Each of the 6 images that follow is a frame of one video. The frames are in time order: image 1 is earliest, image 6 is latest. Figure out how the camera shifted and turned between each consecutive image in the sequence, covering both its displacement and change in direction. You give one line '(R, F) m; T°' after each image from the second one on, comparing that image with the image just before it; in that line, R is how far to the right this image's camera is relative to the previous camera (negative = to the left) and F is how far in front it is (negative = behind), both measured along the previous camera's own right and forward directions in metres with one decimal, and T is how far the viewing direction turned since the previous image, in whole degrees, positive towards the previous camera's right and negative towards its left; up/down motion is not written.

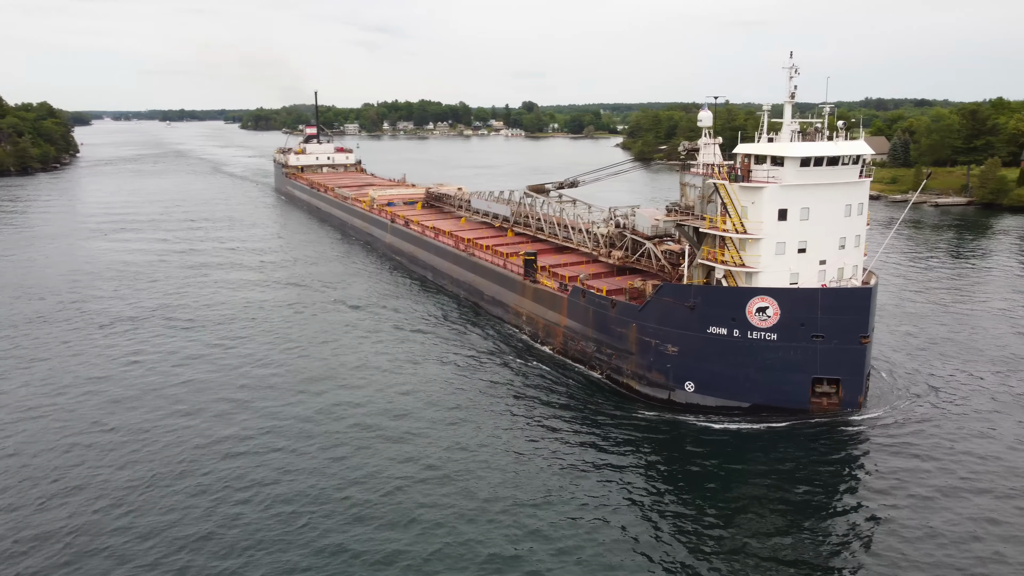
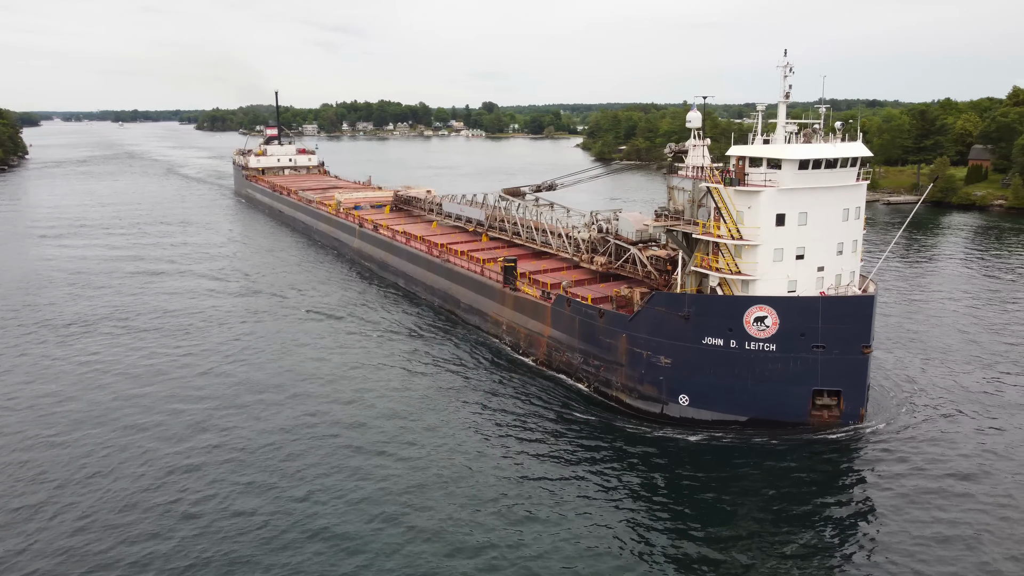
(-0.3, +0.6) m; +3°
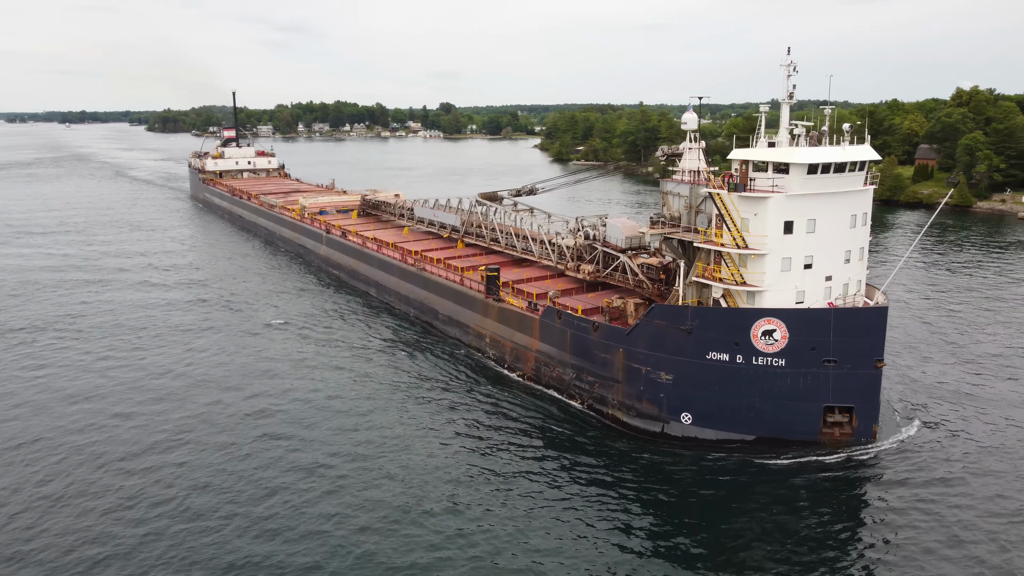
(-0.4, +0.7) m; +3°
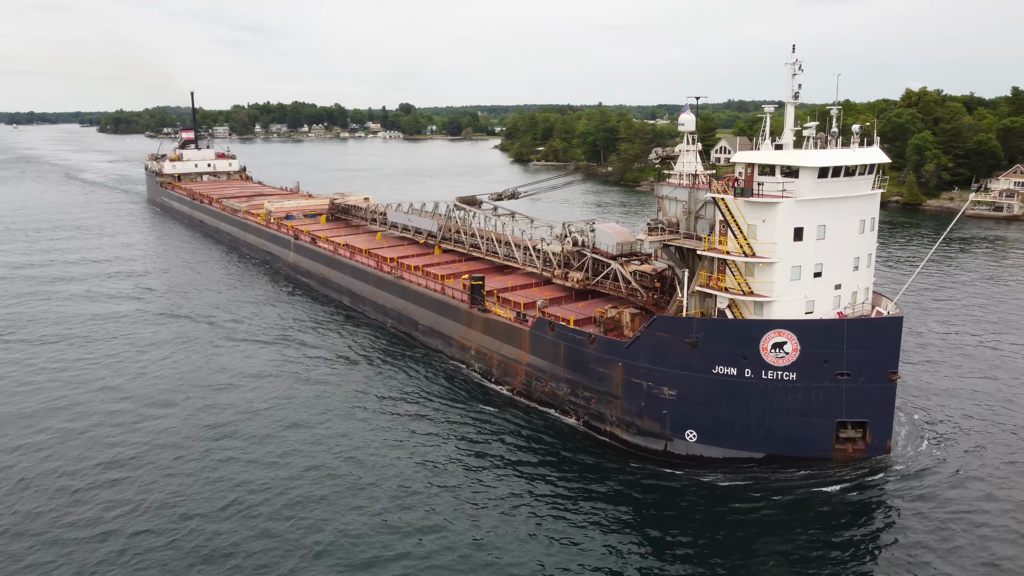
(-0.4, +0.6) m; +3°
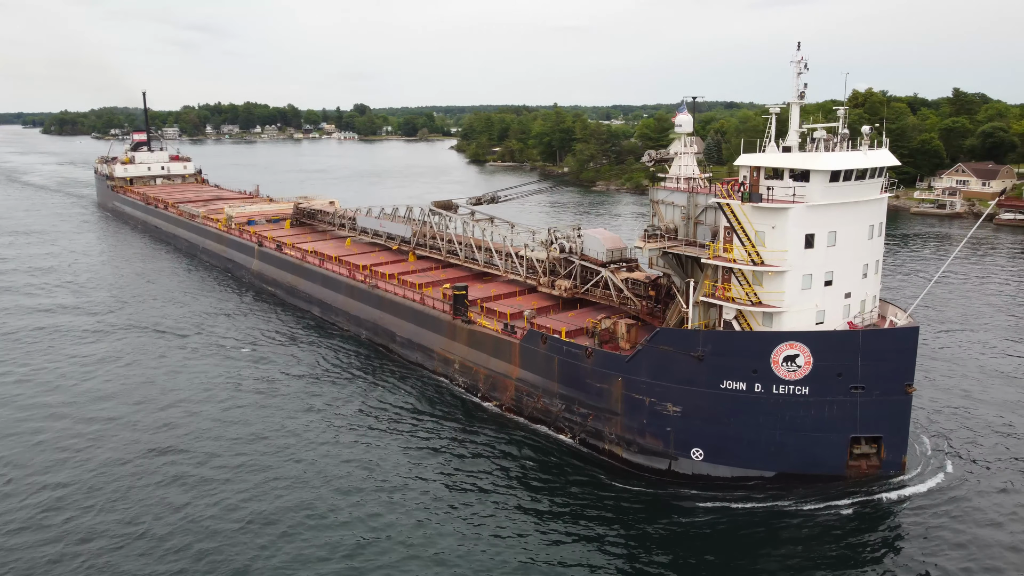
(-0.4, +0.6) m; +3°
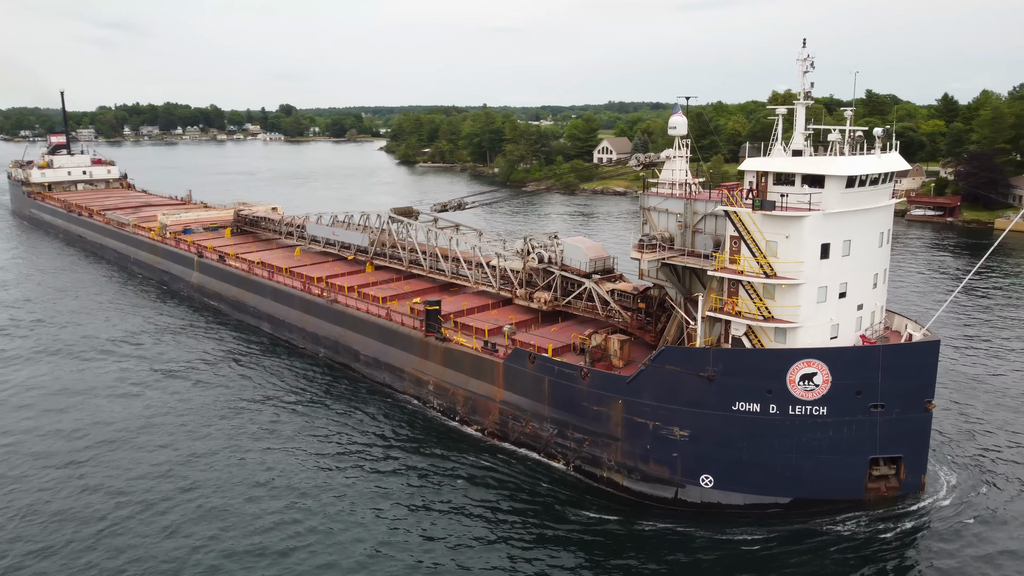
(-0.6, +0.8) m; +5°
